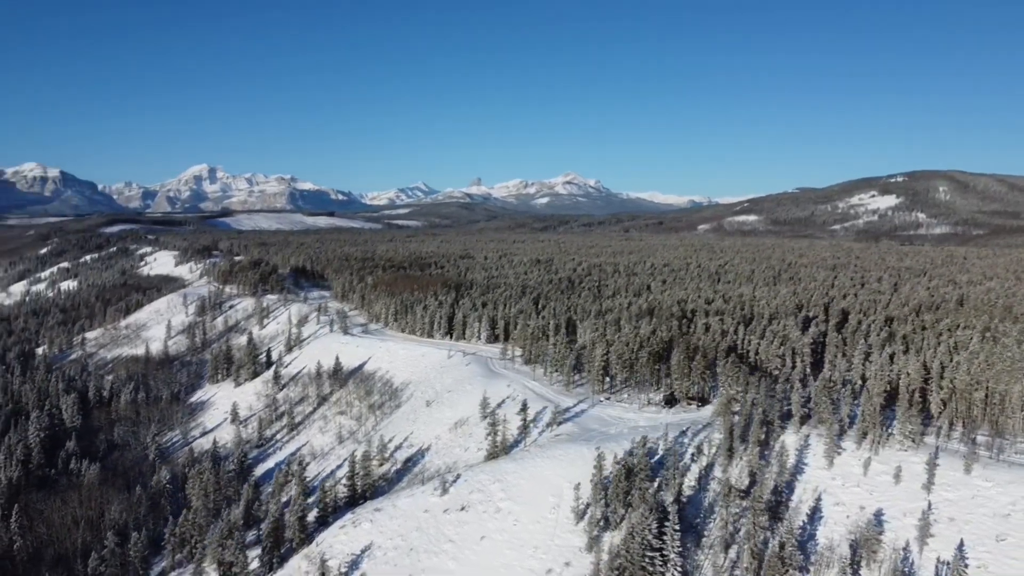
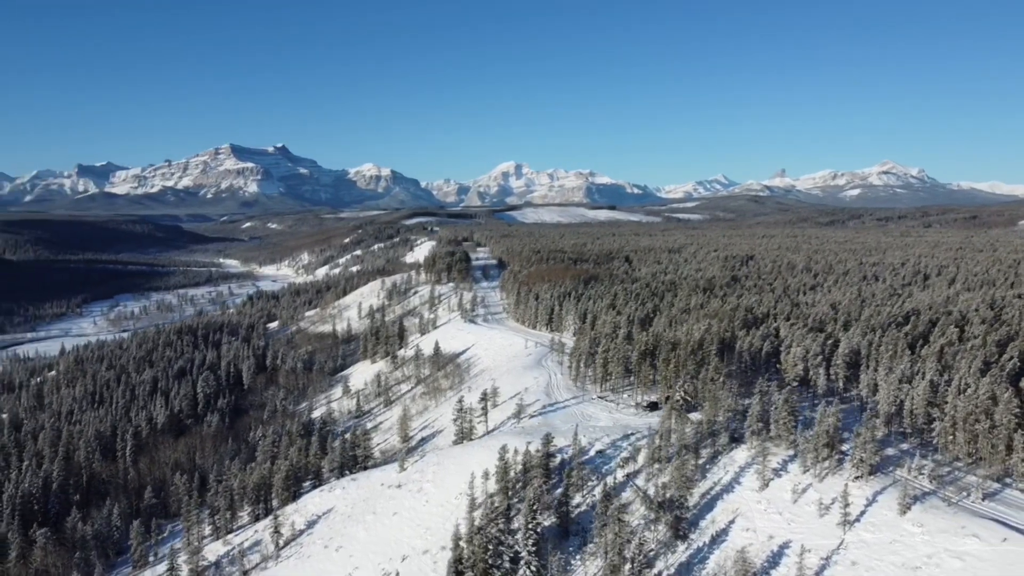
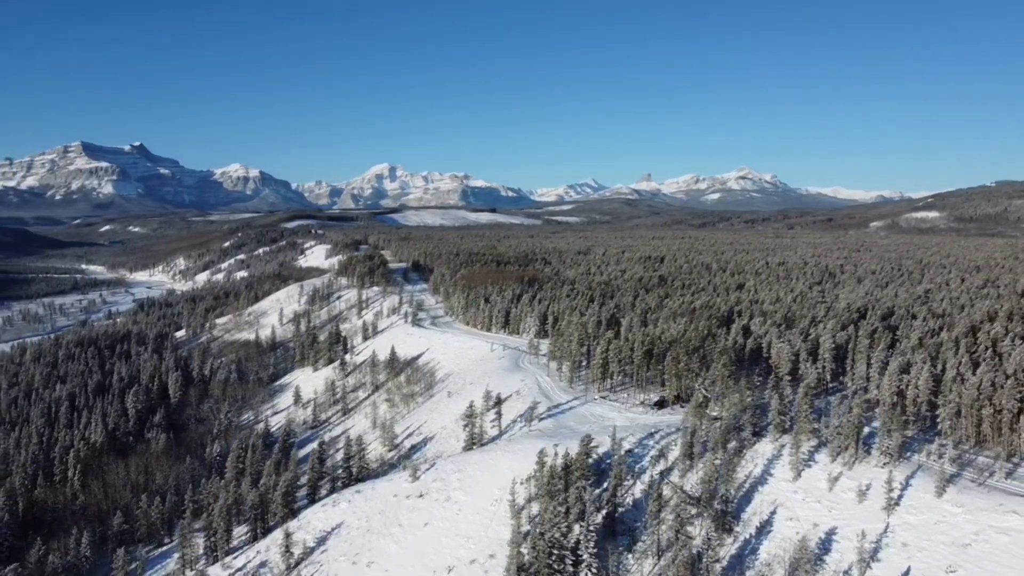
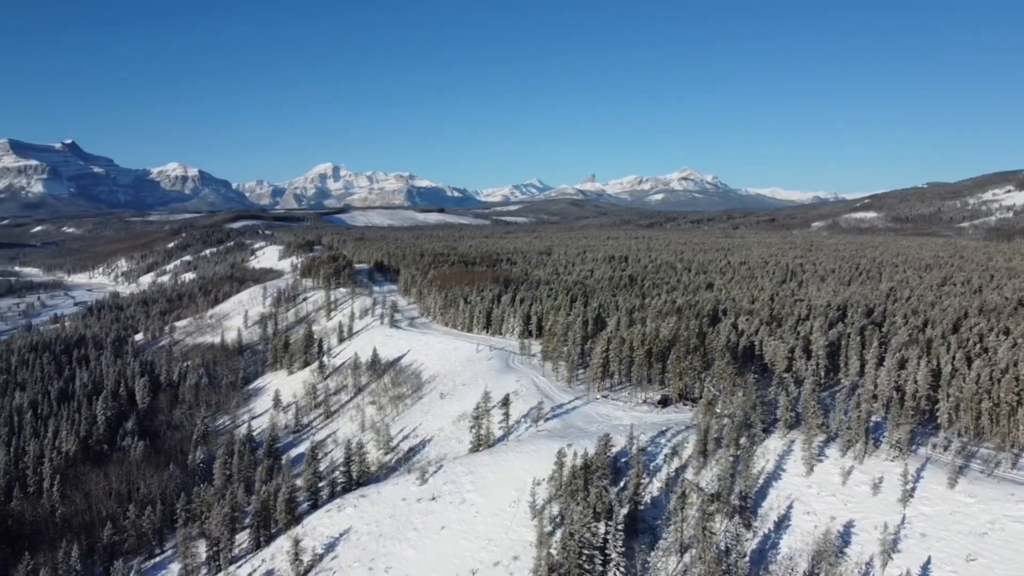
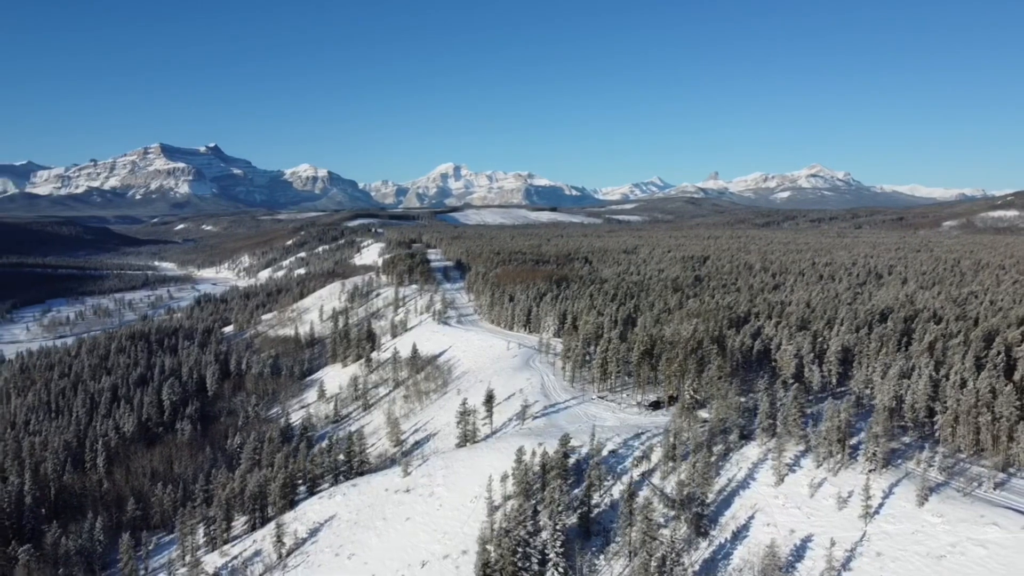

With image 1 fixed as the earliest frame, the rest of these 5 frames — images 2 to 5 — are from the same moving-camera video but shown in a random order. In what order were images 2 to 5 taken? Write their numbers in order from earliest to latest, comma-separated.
4, 3, 5, 2
